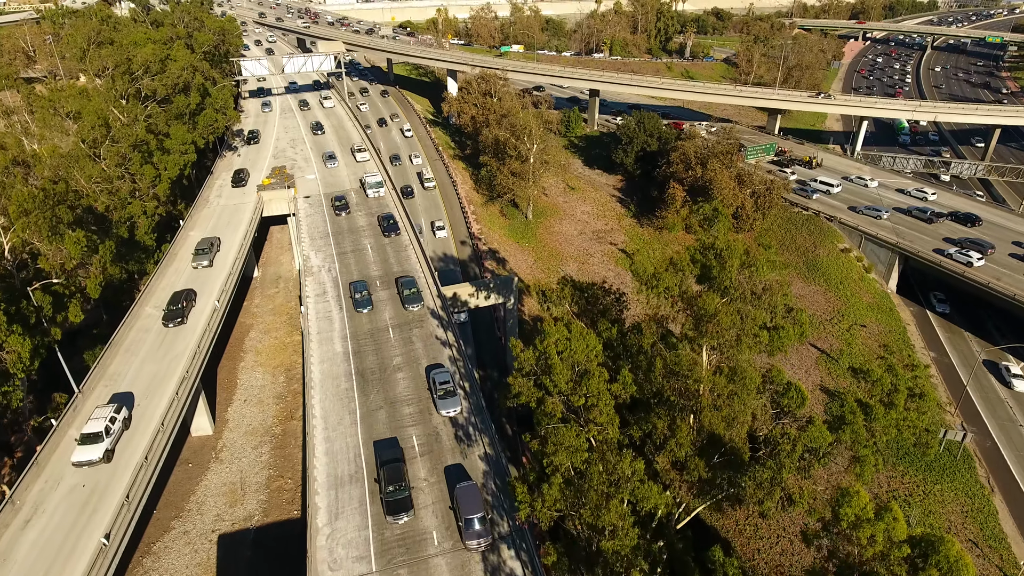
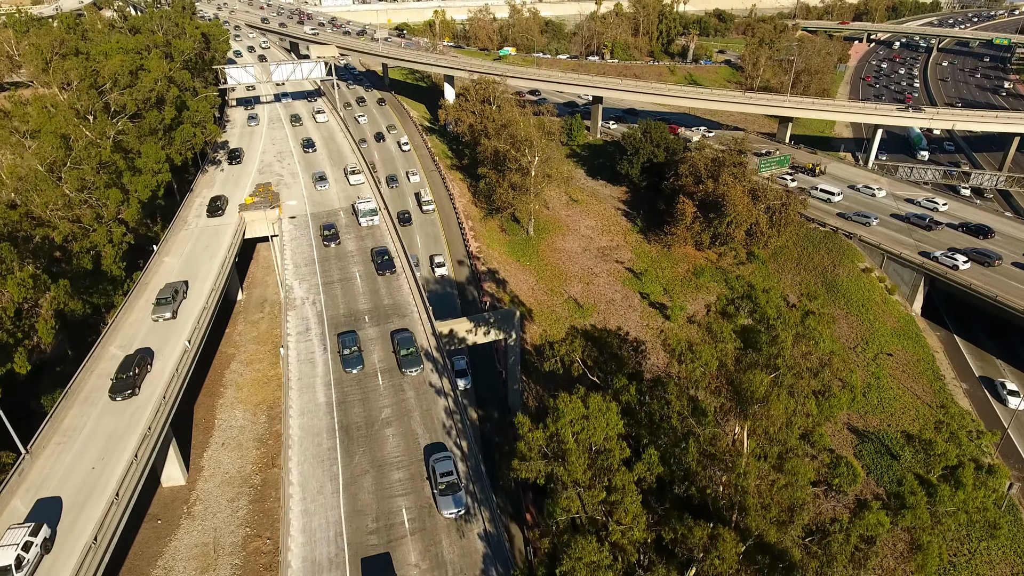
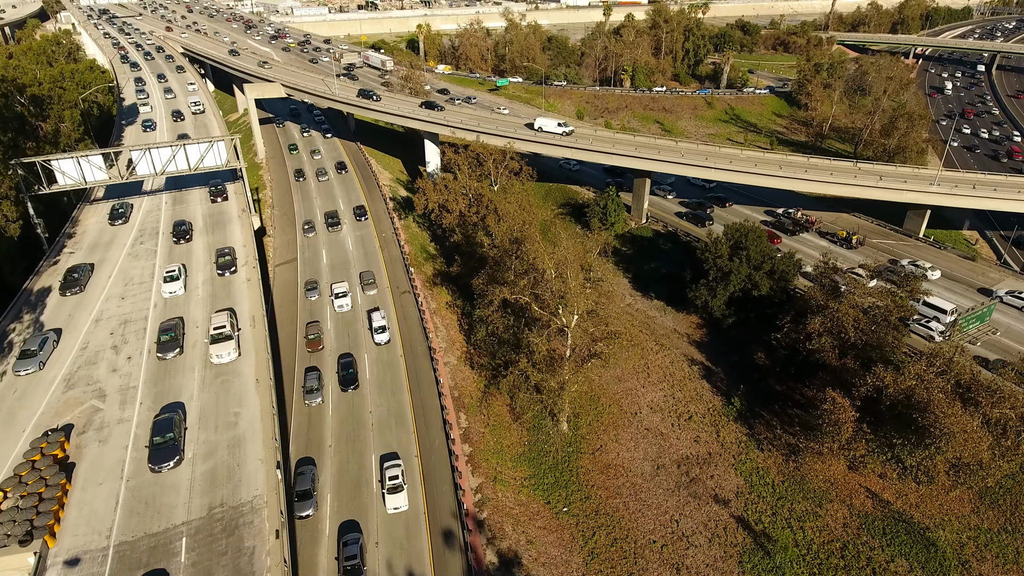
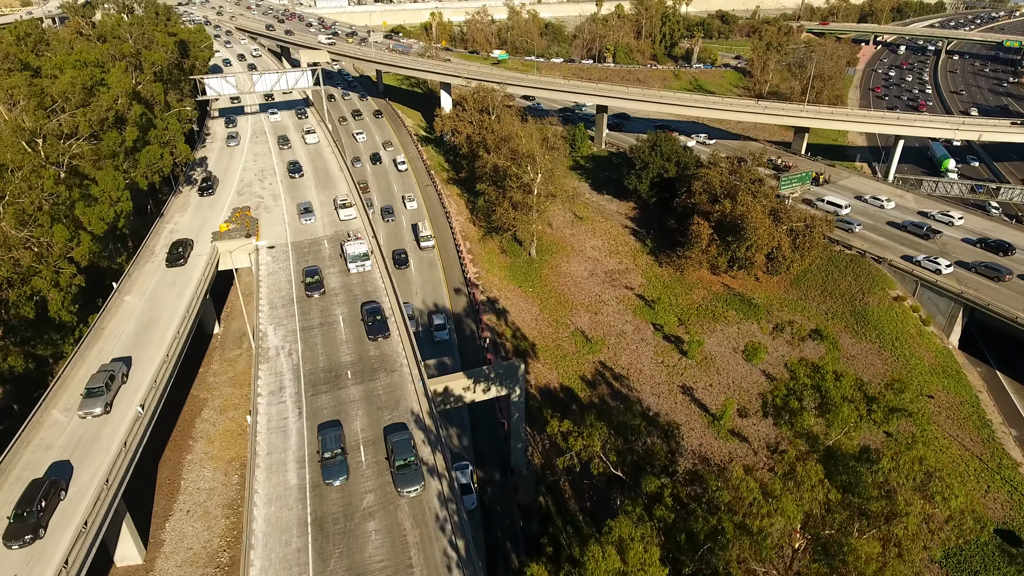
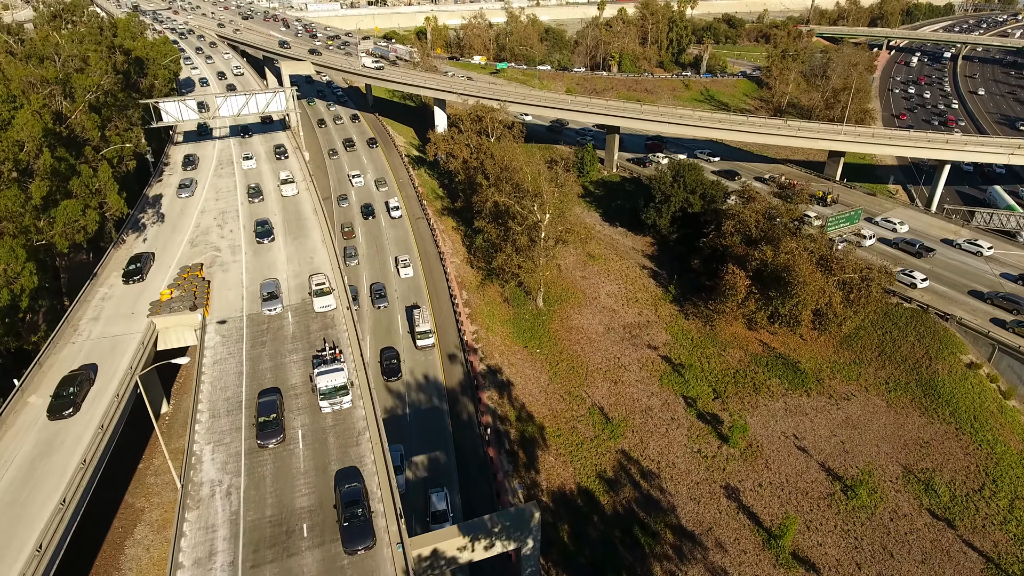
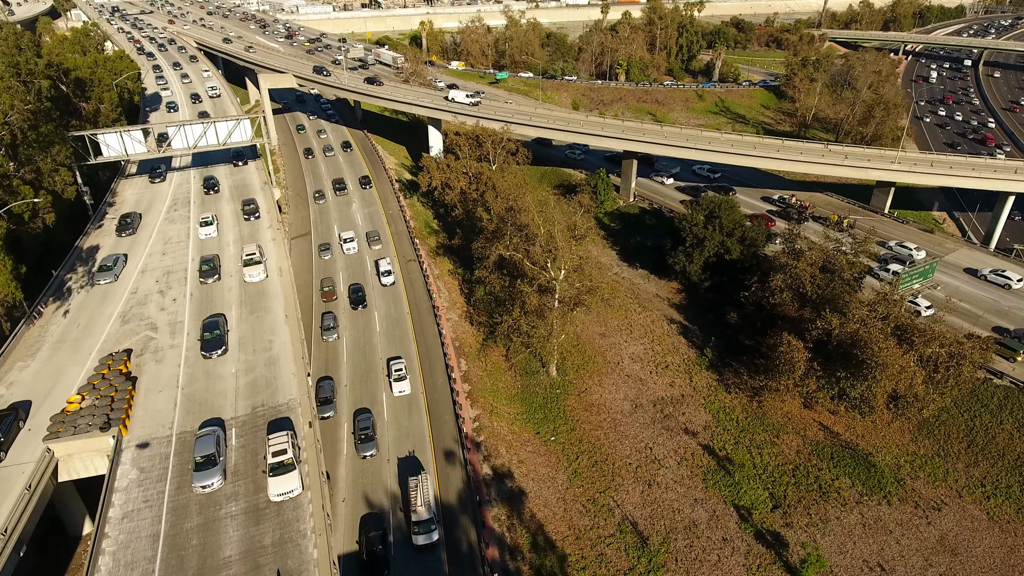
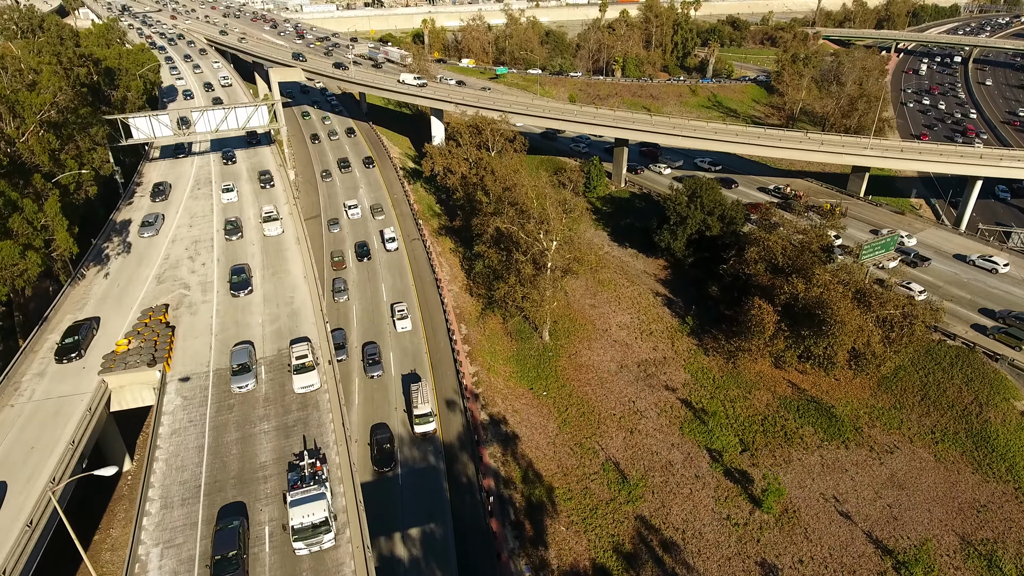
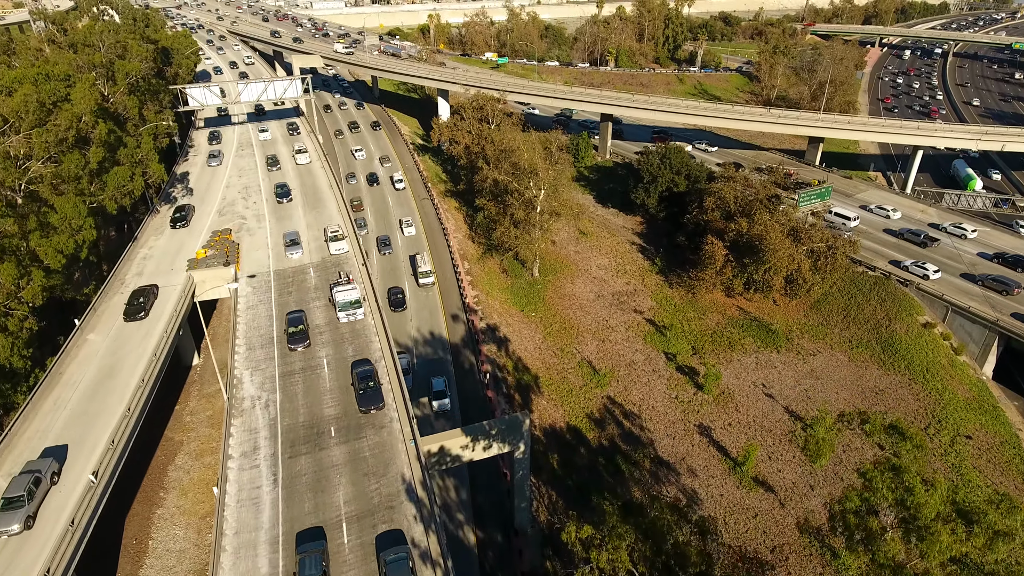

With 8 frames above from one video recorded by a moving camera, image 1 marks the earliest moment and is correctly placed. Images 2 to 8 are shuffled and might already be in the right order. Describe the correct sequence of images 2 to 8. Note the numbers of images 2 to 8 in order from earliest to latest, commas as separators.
2, 4, 8, 5, 7, 6, 3
